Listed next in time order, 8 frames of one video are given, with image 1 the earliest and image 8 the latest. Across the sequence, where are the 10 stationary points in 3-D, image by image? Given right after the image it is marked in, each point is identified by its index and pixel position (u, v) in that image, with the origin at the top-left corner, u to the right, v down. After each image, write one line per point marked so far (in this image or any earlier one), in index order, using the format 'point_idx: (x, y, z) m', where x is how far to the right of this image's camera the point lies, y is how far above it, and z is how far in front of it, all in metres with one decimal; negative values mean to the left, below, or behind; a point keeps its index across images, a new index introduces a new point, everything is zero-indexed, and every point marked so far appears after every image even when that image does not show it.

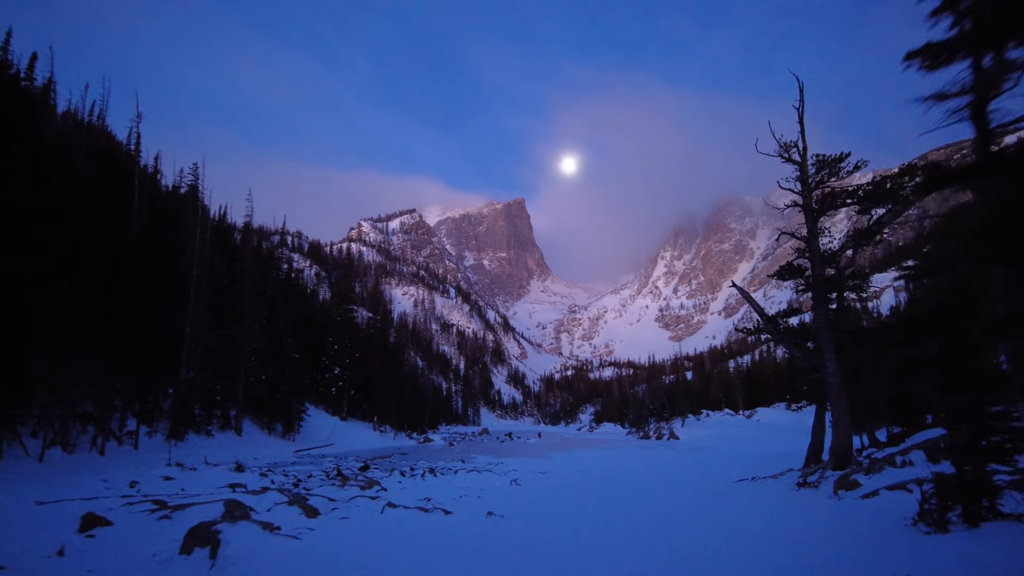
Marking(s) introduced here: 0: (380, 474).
0: (-3.4, -4.7, +10.7) m
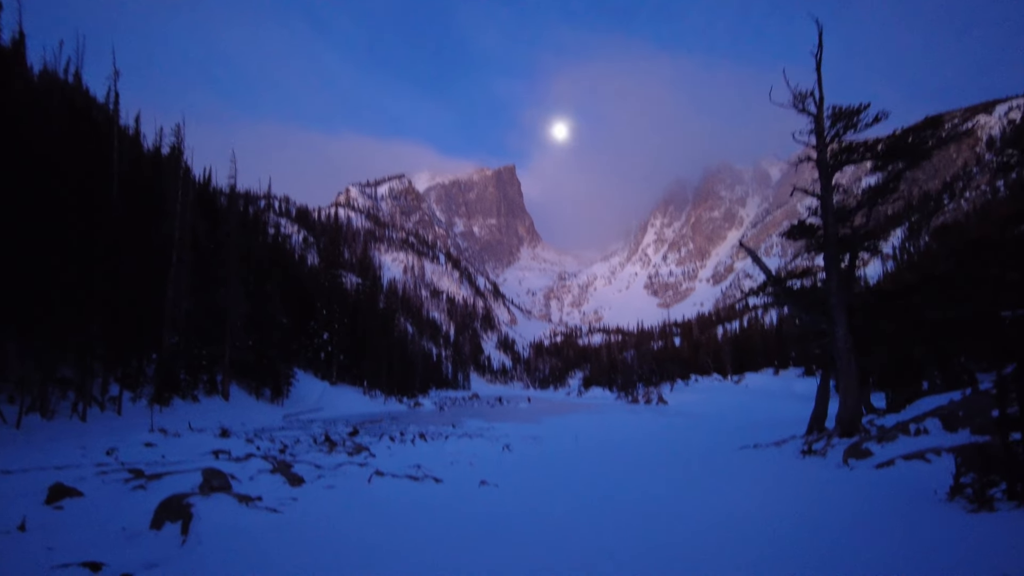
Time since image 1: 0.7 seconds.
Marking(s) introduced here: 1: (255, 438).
0: (-3.6, -3.8, +10.7) m
1: (-7.6, -4.4, +12.8) m
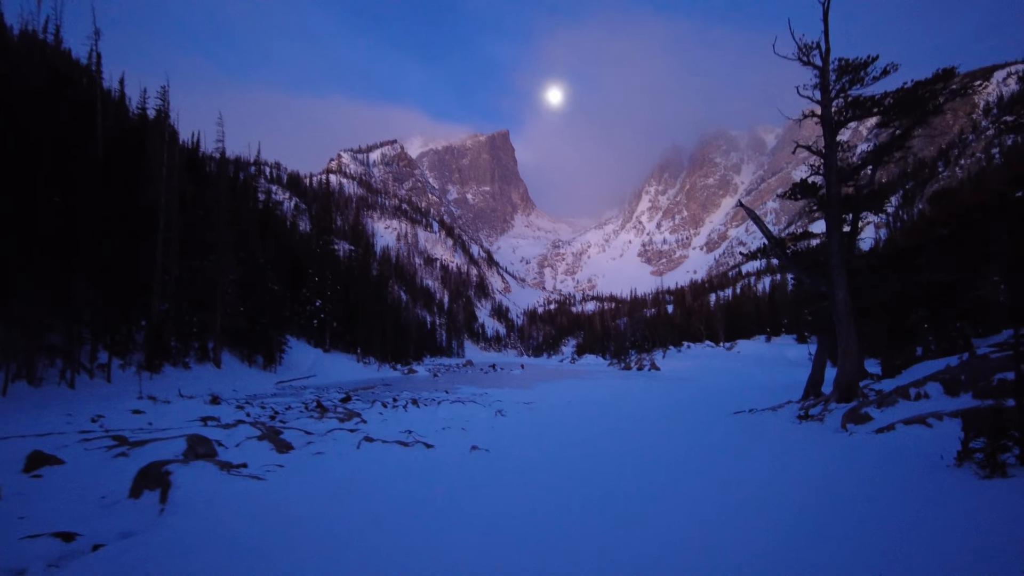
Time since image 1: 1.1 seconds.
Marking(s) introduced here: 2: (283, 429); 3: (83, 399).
0: (-3.8, -2.9, +10.6) m
1: (-7.8, -3.4, +12.8) m
2: (-3.8, -2.3, +7.2) m
3: (-12.9, -3.3, +12.8) m
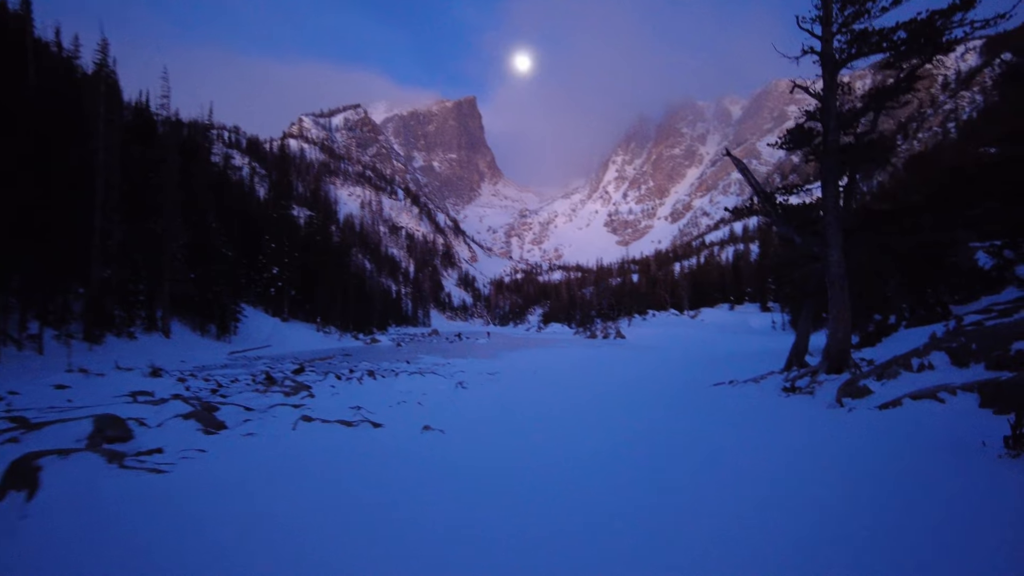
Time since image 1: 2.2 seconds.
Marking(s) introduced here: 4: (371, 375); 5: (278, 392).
0: (-4.6, -2.1, +10.0) m
1: (-8.8, -2.4, +11.8) m
2: (-4.4, -1.8, +6.5) m
3: (-13.8, -2.3, +11.5) m
4: (-3.4, -2.1, +10.1) m
5: (-4.2, -1.9, +7.6) m
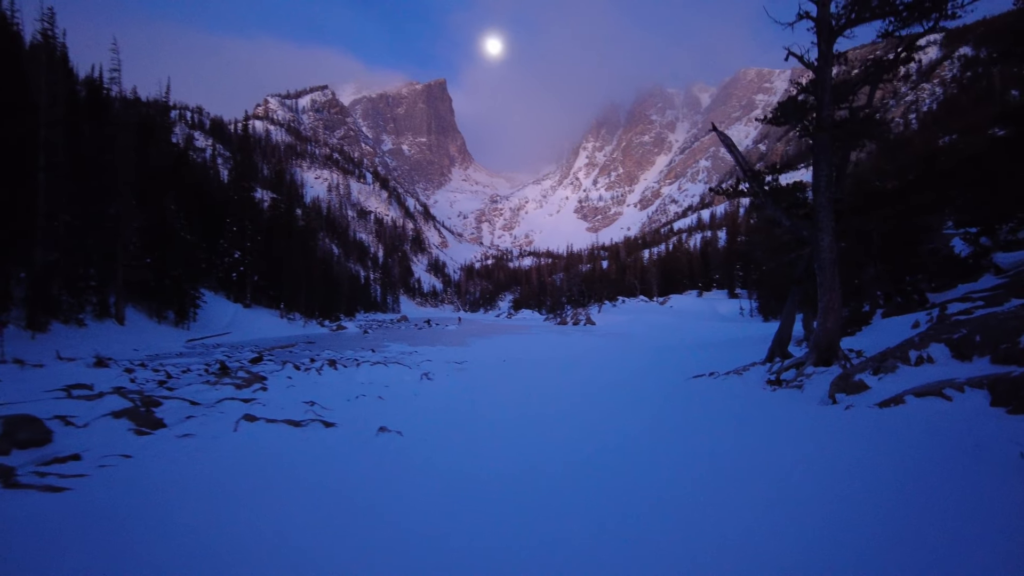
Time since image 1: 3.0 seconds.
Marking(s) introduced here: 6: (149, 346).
0: (-5.3, -1.8, +9.4) m
1: (-9.6, -2.1, +11.0) m
2: (-4.8, -1.6, +6.0) m
3: (-14.6, -1.9, +10.3) m
4: (-4.1, -1.8, +9.7) m
5: (-4.7, -1.6, +7.1) m
6: (-16.3, -2.6, +19.0) m
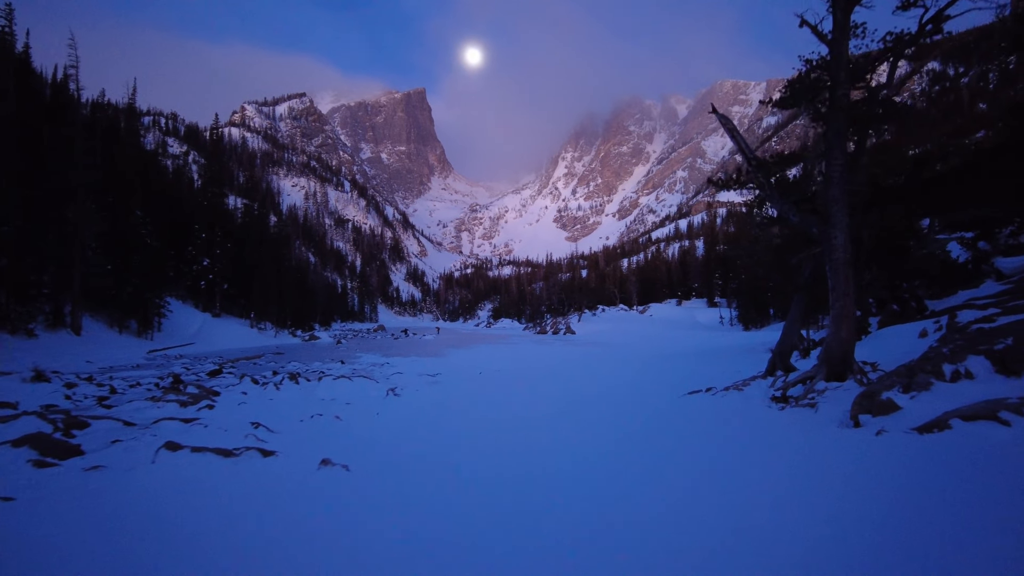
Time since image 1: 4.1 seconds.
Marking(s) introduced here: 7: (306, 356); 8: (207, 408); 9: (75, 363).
0: (-5.8, -1.9, +8.7) m
1: (-10.2, -2.2, +10.0) m
2: (-5.1, -1.6, +5.3) m
3: (-15.1, -2.1, +9.1) m
4: (-4.5, -1.9, +9.0) m
5: (-5.1, -1.7, +6.5) m
6: (-17.2, -3.0, +17.7) m
7: (-8.8, -2.9, +18.1) m
8: (-4.4, -1.7, +6.2) m
9: (-16.4, -2.8, +15.7) m
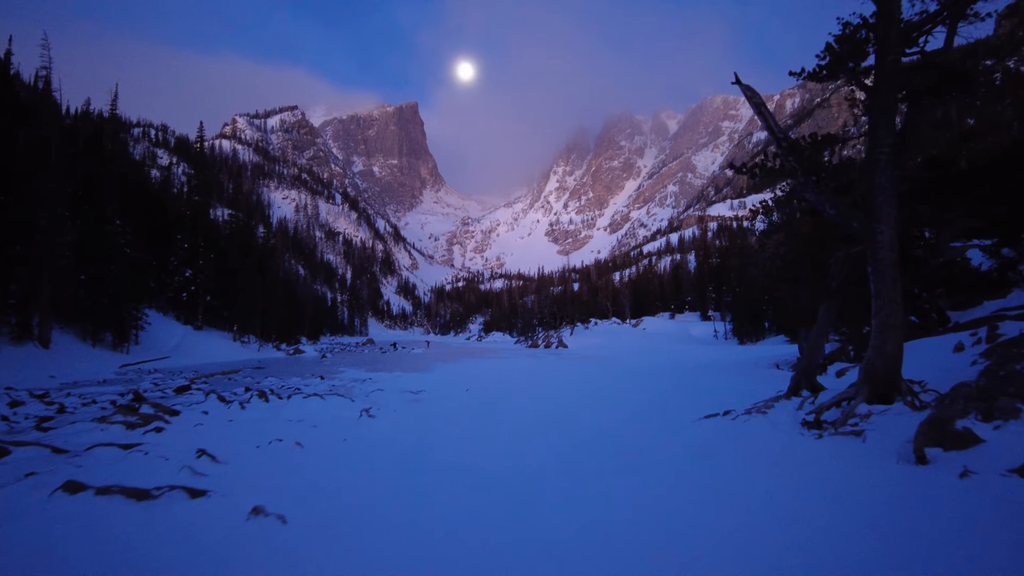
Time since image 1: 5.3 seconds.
0: (-6.0, -2.1, +8.1) m
1: (-10.4, -2.5, +9.3) m
2: (-5.3, -1.7, +4.7) m
3: (-15.3, -2.3, +8.3) m
4: (-4.8, -2.1, +8.4) m
5: (-5.2, -1.8, +5.9) m
6: (-17.6, -3.4, +16.8) m
7: (-9.2, -3.4, +17.4) m
8: (-4.5, -1.9, +5.7) m
9: (-16.8, -3.2, +14.9) m
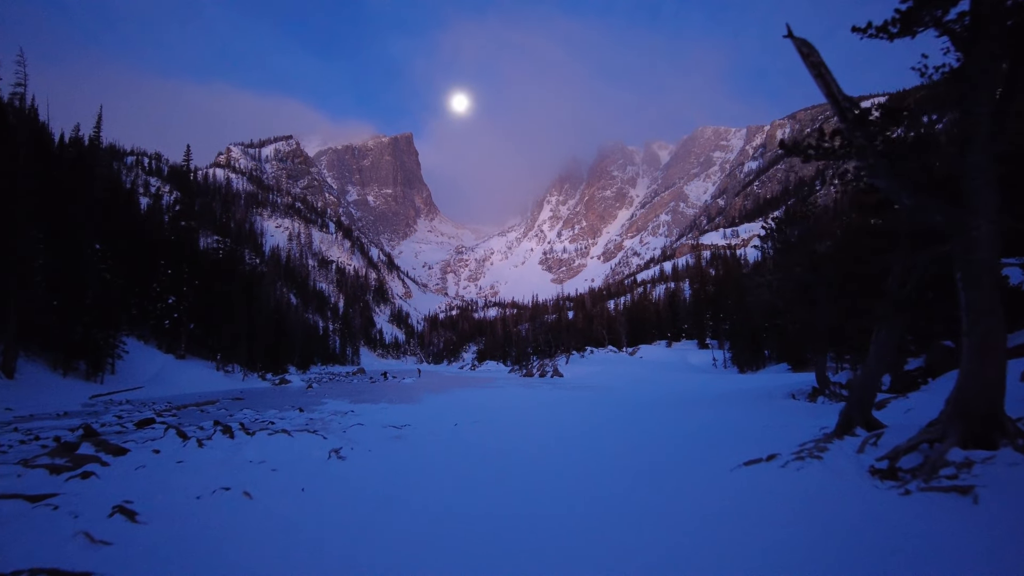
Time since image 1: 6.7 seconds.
0: (-6.1, -2.6, +7.4) m
1: (-10.5, -3.0, +8.5) m
2: (-5.3, -1.9, +4.0) m
3: (-15.4, -2.7, +7.5) m
4: (-4.9, -2.6, +7.7) m
5: (-5.3, -2.1, +5.2) m
6: (-17.8, -4.4, +15.9) m
7: (-9.4, -4.4, +16.6) m
8: (-4.6, -2.1, +5.0) m
9: (-17.0, -4.0, +13.9) m
